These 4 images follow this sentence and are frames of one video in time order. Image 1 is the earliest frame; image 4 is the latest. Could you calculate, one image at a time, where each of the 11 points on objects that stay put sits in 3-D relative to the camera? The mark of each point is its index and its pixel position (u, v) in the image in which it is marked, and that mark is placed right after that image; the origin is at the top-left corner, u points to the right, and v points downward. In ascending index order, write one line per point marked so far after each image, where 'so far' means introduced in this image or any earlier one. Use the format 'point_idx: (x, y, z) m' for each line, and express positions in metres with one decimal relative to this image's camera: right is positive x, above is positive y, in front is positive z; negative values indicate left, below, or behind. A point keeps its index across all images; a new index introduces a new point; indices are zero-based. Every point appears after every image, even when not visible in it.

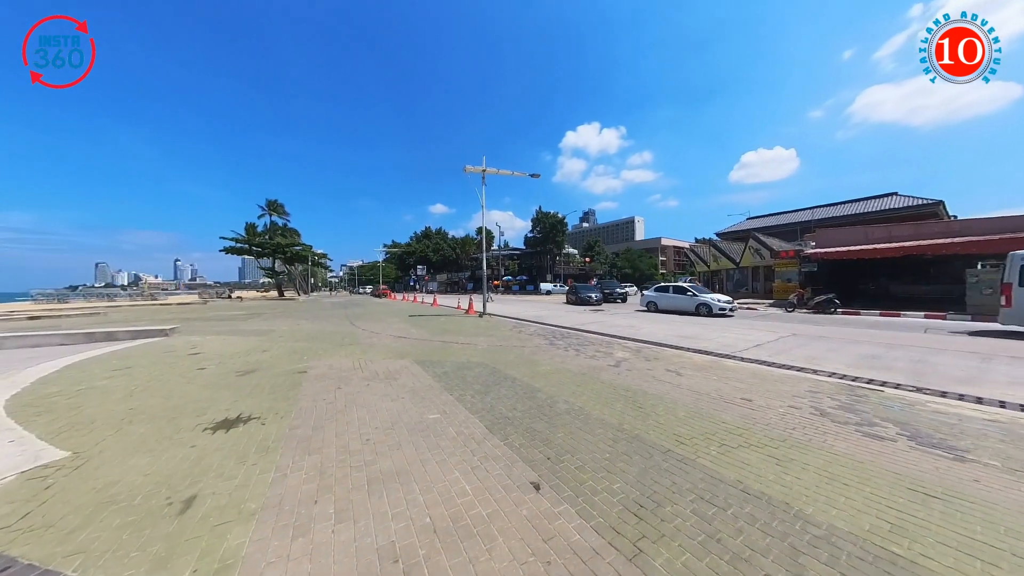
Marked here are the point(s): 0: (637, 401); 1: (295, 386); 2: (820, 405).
0: (+2.2, -2.0, +5.2) m
1: (-4.4, -2.0, +5.9) m
2: (+5.4, -2.0, +5.1) m
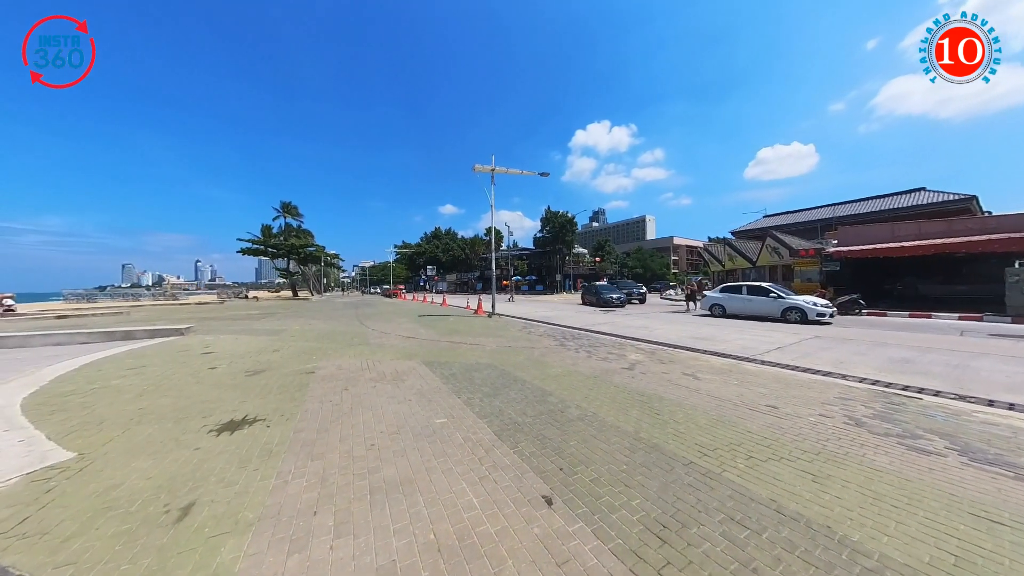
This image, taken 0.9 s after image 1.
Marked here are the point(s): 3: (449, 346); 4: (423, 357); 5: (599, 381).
0: (+2.4, -2.0, +4.9) m
1: (-4.2, -2.0, +5.8) m
2: (+5.6, -2.0, +4.8) m
3: (-2.2, -2.0, +10.0) m
4: (-2.6, -2.0, +8.4) m
5: (+1.9, -2.0, +6.4) m
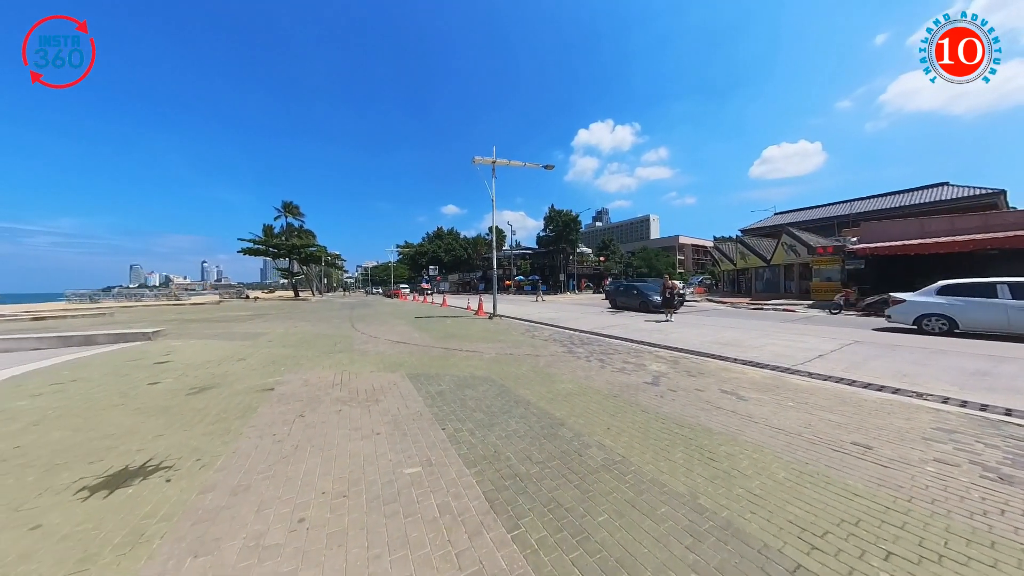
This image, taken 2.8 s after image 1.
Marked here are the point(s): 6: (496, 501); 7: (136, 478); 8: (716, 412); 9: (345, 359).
0: (+2.4, -2.0, +3.6) m
1: (-4.2, -2.0, +4.6) m
2: (+5.6, -2.0, +3.5) m
3: (-2.1, -2.0, +8.8) m
4: (-2.5, -2.0, +7.2) m
5: (+1.9, -2.0, +5.1) m
6: (-0.2, -1.9, +2.7) m
7: (-3.9, -2.0, +3.0) m
8: (+3.4, -2.0, +4.8) m
9: (-4.7, -2.0, +8.2) m
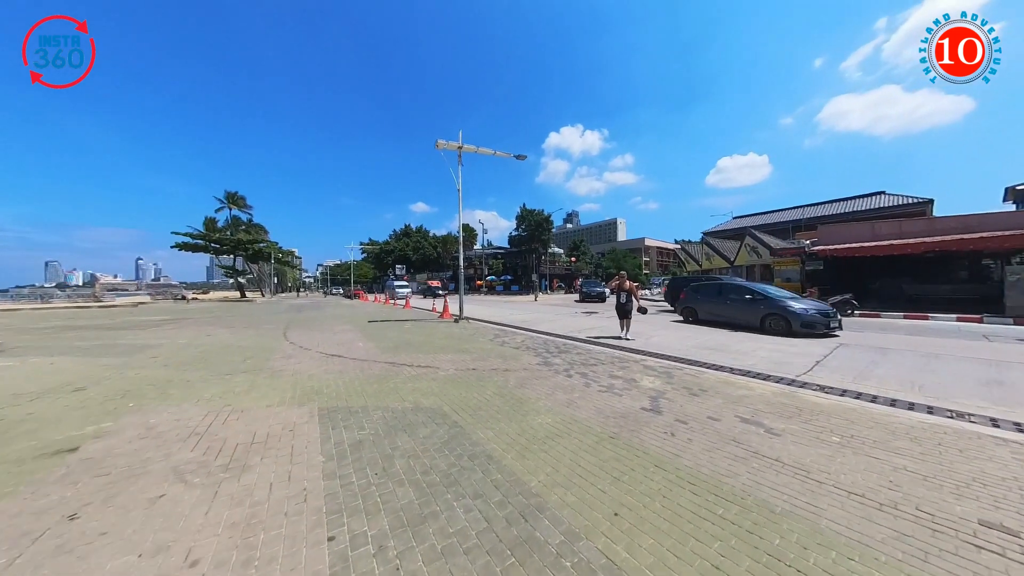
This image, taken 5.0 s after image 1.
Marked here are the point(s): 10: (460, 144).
0: (+1.9, -1.9, +2.1) m
1: (-4.6, -1.9, +2.5) m
2: (+5.1, -2.0, +2.2) m
3: (-3.0, -1.9, +6.9) m
4: (-3.3, -1.9, +5.2) m
5: (+1.4, -2.0, +3.6) m
6: (-0.5, -1.9, +1.0) m
7: (-4.2, -1.9, +0.9) m
8: (+2.8, -2.0, +3.4) m
9: (-5.5, -1.9, +6.0) m
10: (-3.4, +9.0, +18.5) m
